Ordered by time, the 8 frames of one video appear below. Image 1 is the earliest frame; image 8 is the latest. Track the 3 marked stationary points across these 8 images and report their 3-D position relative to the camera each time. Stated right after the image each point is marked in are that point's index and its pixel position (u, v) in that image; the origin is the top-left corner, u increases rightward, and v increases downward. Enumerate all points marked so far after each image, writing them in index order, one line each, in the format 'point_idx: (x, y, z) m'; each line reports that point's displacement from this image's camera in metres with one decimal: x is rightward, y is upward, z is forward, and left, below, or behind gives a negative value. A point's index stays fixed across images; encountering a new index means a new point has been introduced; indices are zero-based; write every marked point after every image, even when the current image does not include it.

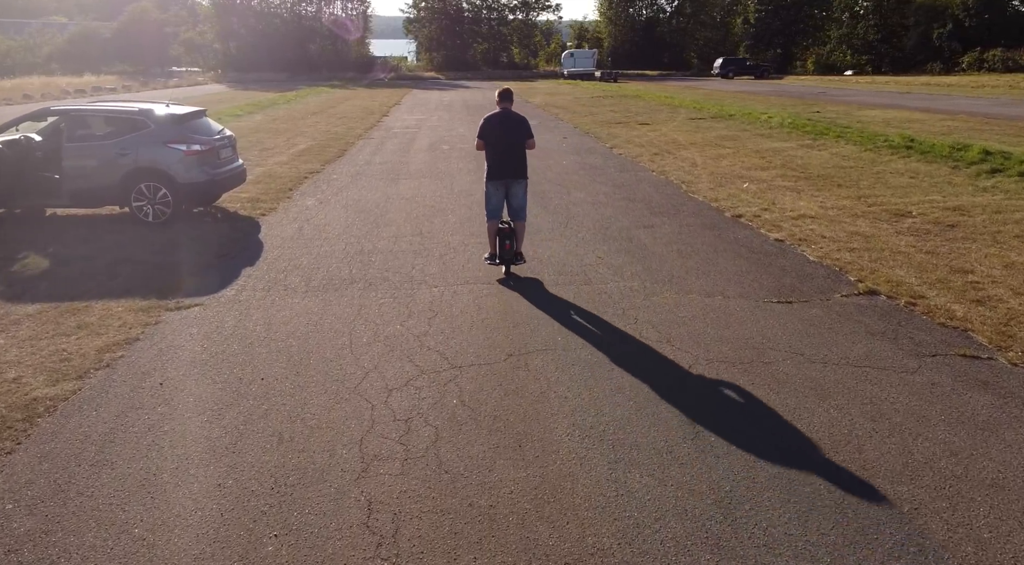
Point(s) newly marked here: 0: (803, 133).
0: (+6.3, +3.2, +13.2) m
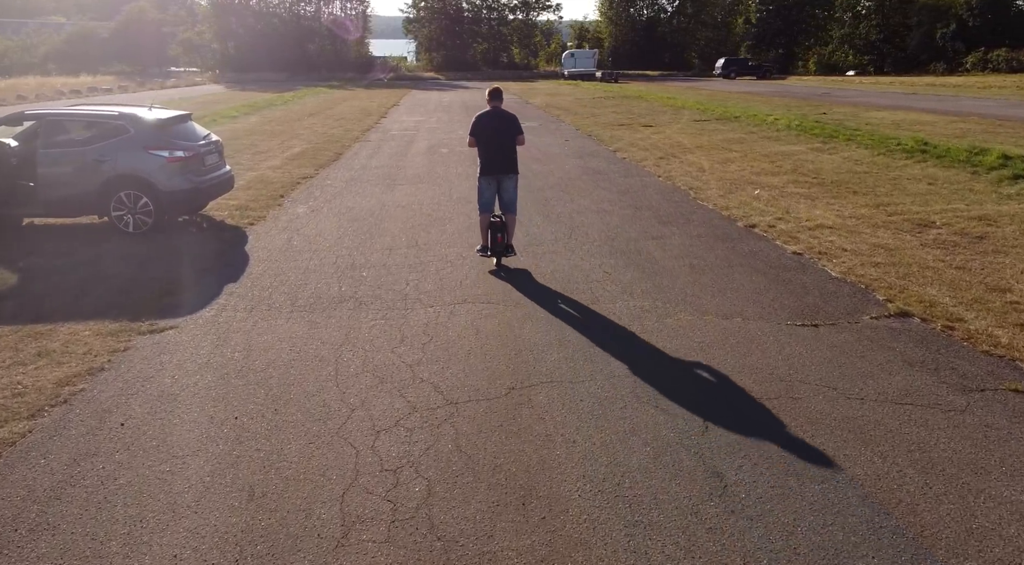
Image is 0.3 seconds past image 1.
0: (+6.3, +3.1, +12.9) m
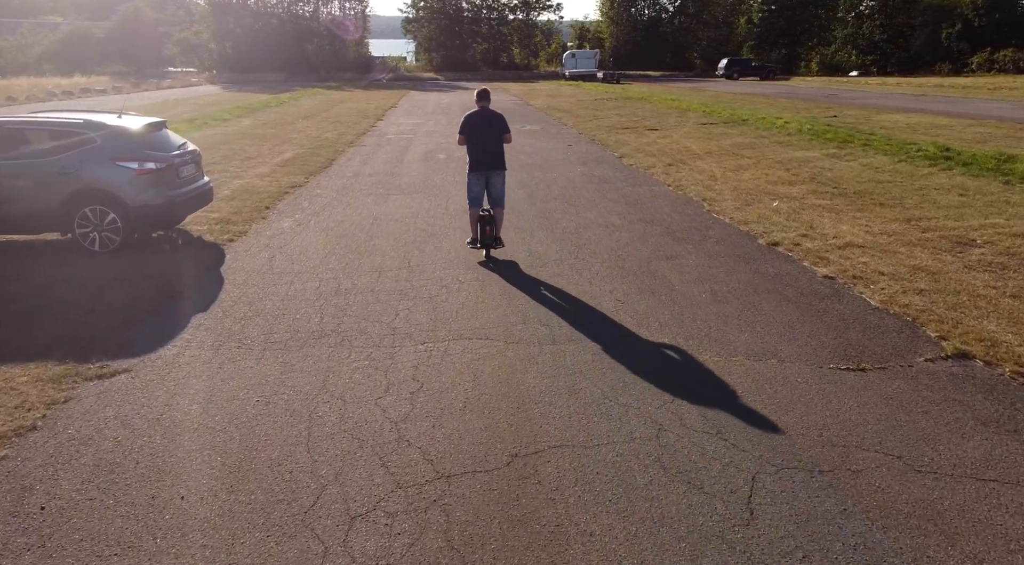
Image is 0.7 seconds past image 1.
0: (+6.3, +2.9, +12.4) m
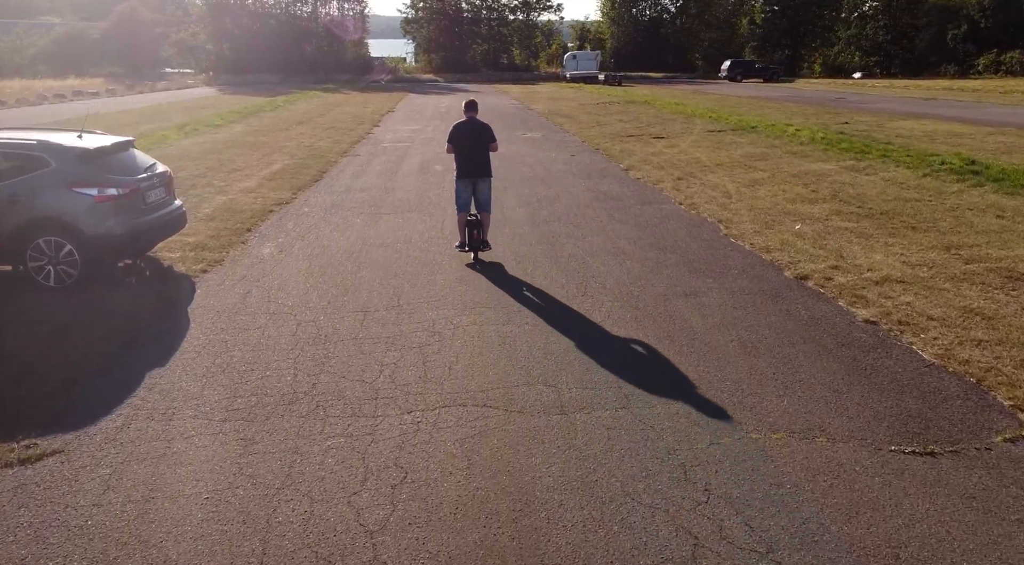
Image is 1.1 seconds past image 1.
0: (+6.3, +2.5, +11.8) m
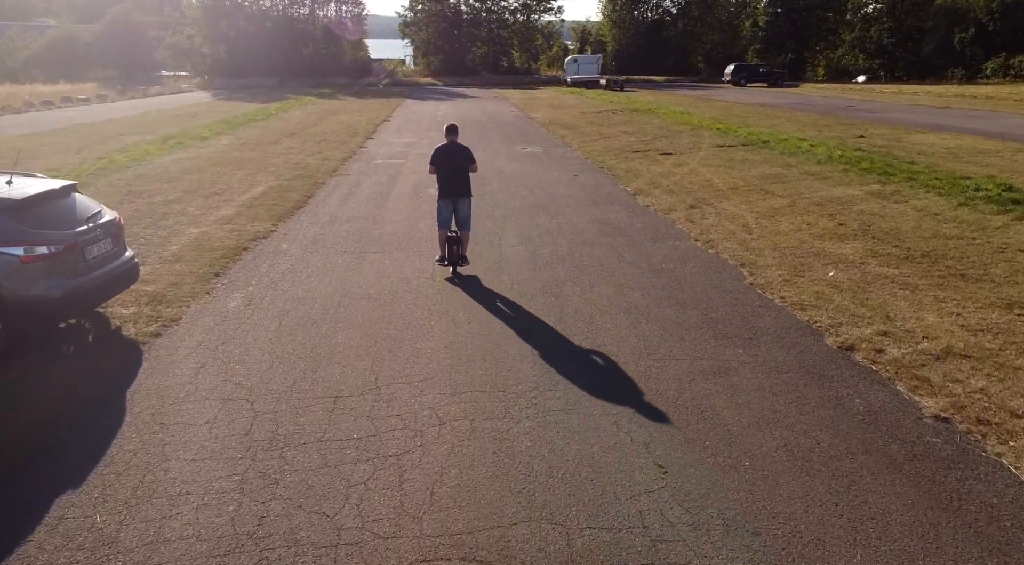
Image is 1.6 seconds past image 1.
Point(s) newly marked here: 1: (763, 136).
0: (+6.3, +2.0, +11.1) m
1: (+6.4, +3.7, +15.6) m
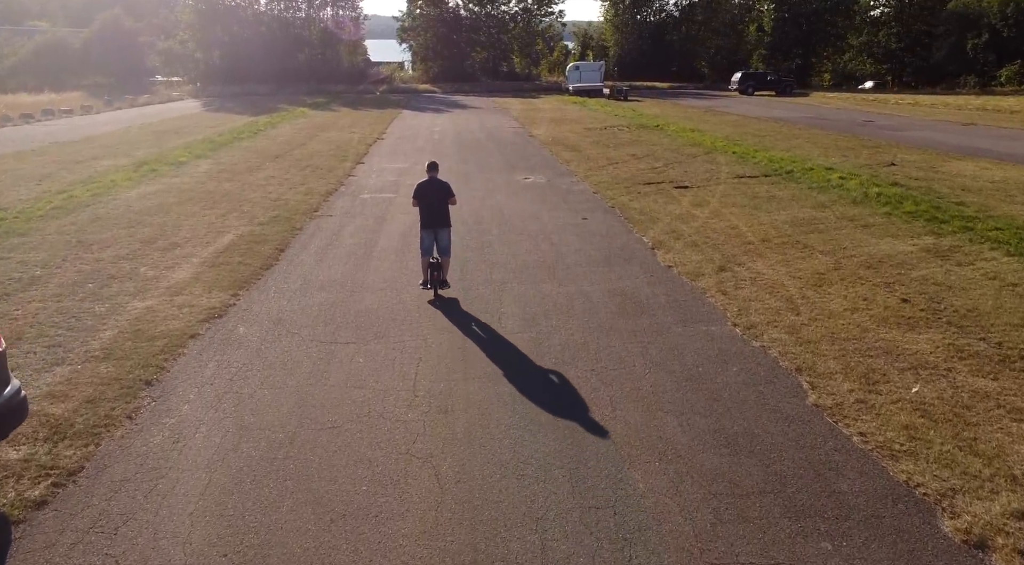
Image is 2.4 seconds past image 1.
0: (+6.3, +1.1, +9.8) m
1: (+6.4, +2.8, +14.4) m
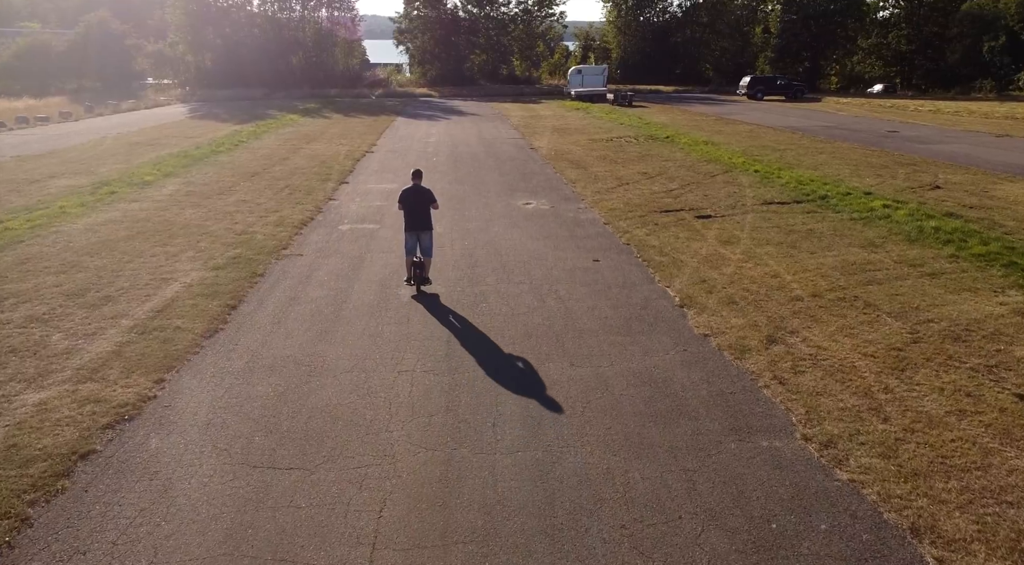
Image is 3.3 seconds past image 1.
0: (+6.3, +0.3, +8.3) m
1: (+6.4, +2.0, +12.9) m
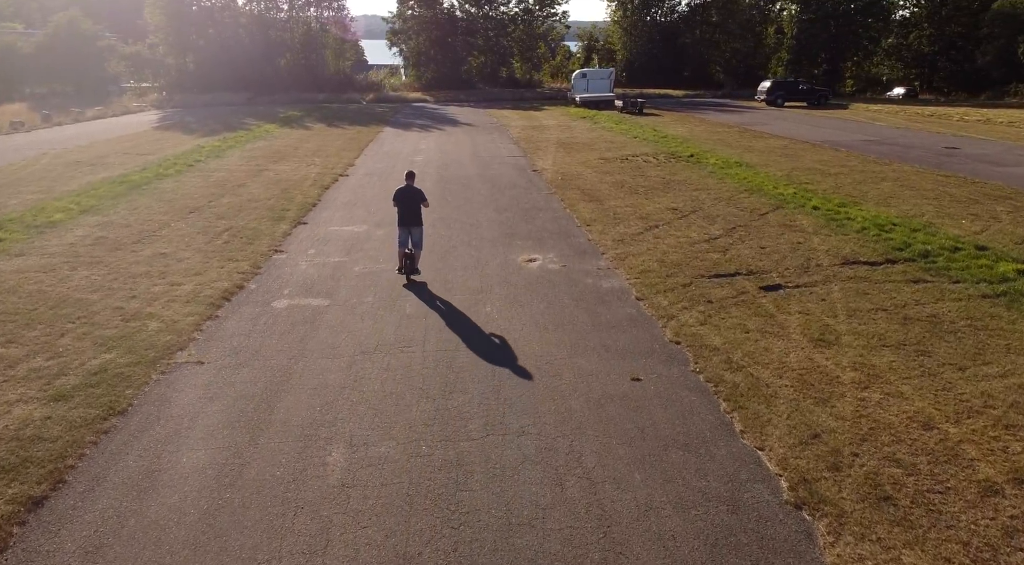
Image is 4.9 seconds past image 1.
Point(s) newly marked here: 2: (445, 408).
0: (+6.2, -0.9, +5.3) m
1: (+6.3, +0.8, +9.9) m
2: (-0.6, -1.1, +5.6) m
